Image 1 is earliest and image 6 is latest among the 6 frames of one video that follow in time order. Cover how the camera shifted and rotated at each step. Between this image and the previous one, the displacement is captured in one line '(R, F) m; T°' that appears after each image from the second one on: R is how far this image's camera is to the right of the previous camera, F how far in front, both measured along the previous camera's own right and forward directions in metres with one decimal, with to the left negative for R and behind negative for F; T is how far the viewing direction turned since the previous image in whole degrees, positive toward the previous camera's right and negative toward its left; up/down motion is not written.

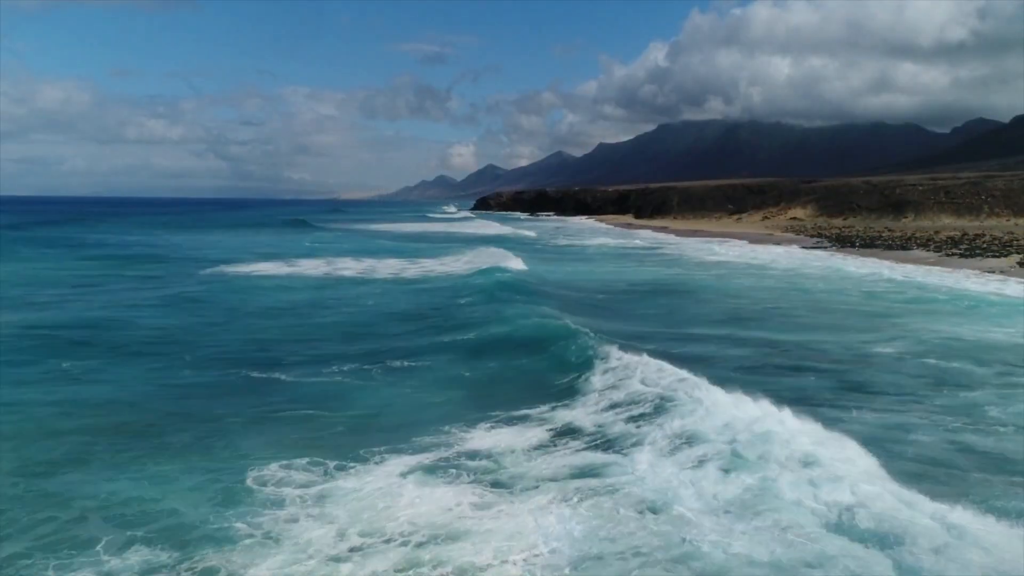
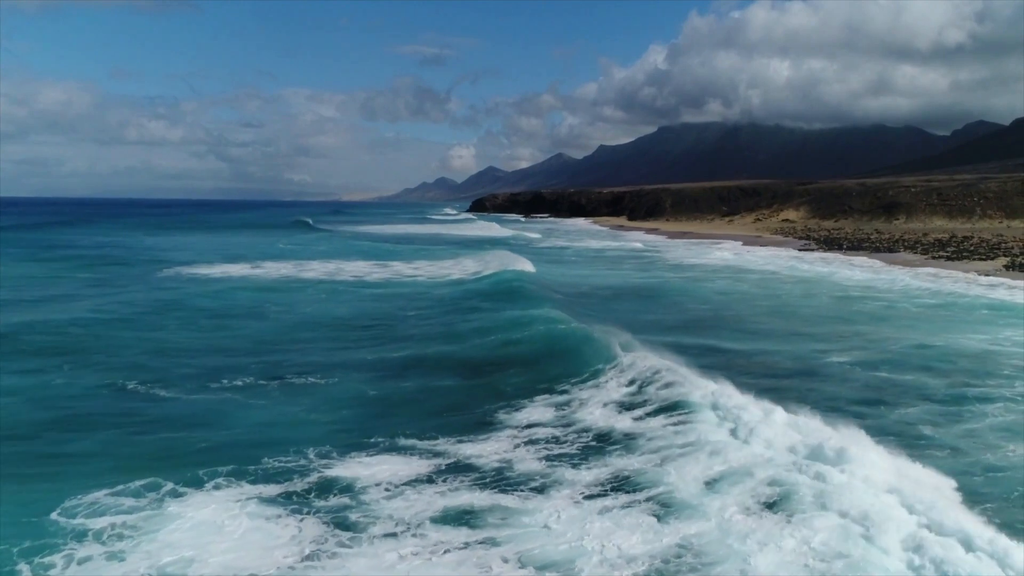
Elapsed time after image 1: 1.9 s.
(+1.7, +1.3) m; 0°
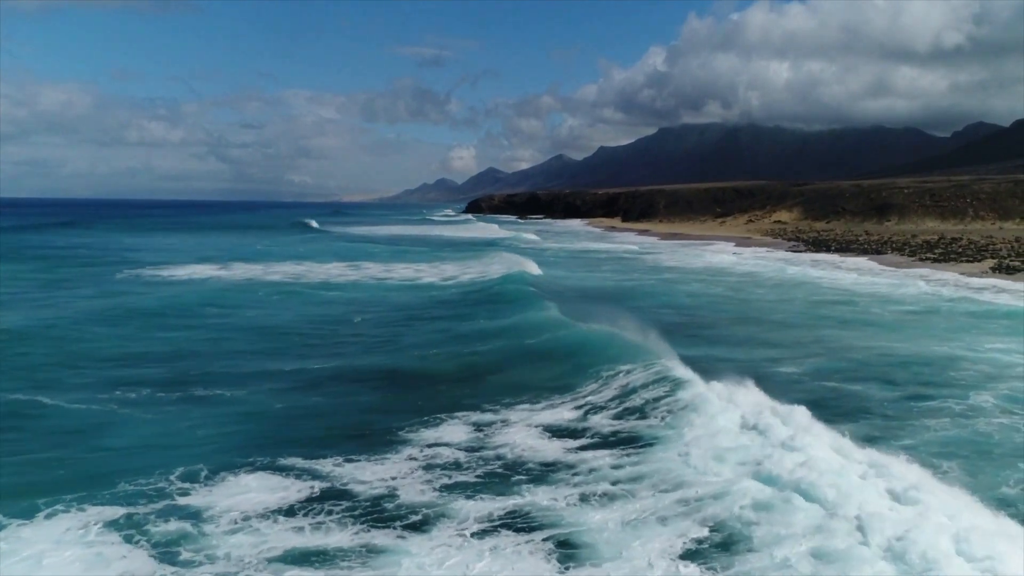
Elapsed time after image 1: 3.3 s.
(+1.4, +1.0) m; 0°
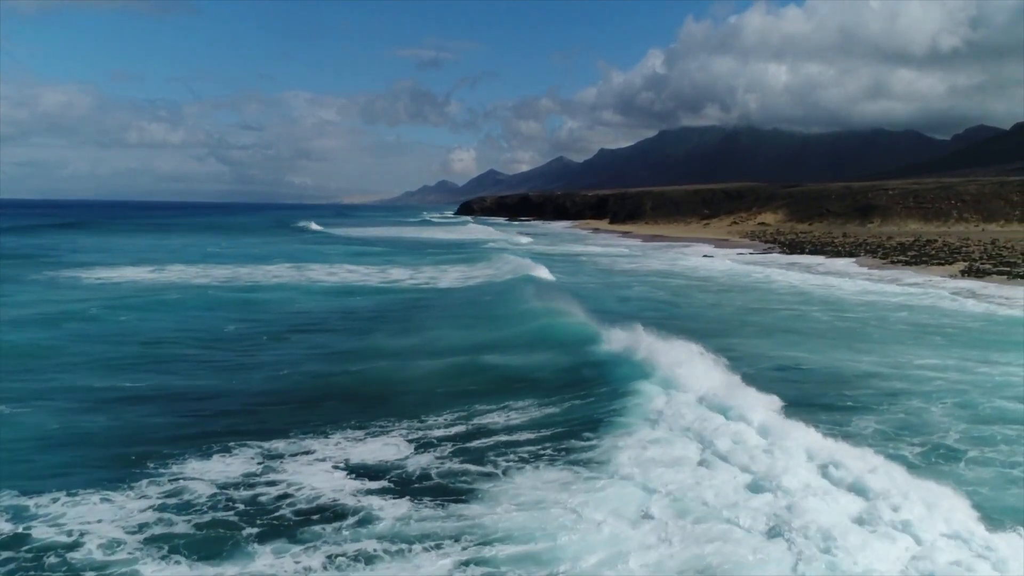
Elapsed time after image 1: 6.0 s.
(+2.8, +1.7) m; 0°
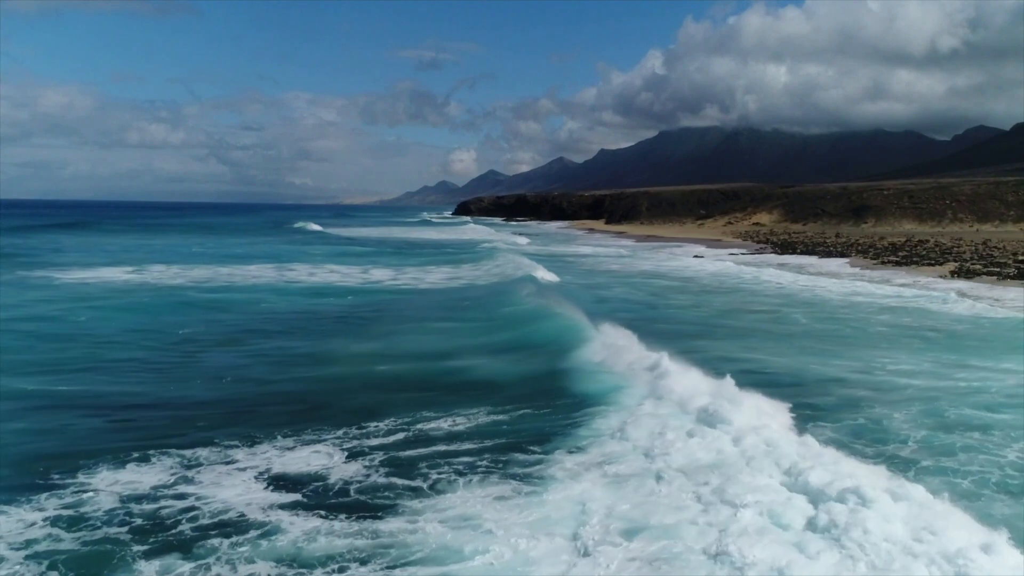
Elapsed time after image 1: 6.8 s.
(+0.9, +0.5) m; 0°
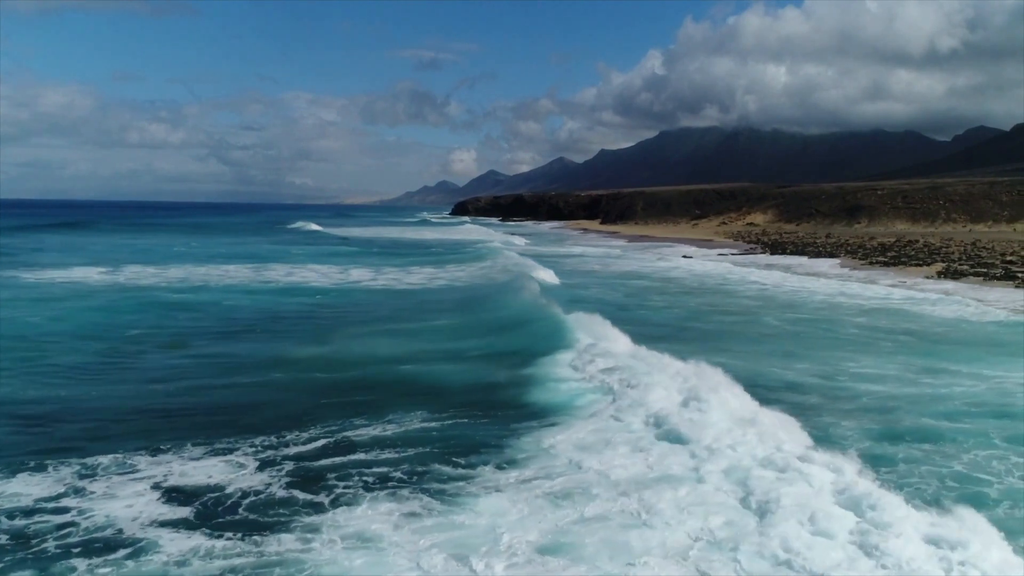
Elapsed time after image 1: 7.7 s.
(+1.0, +0.5) m; 0°
